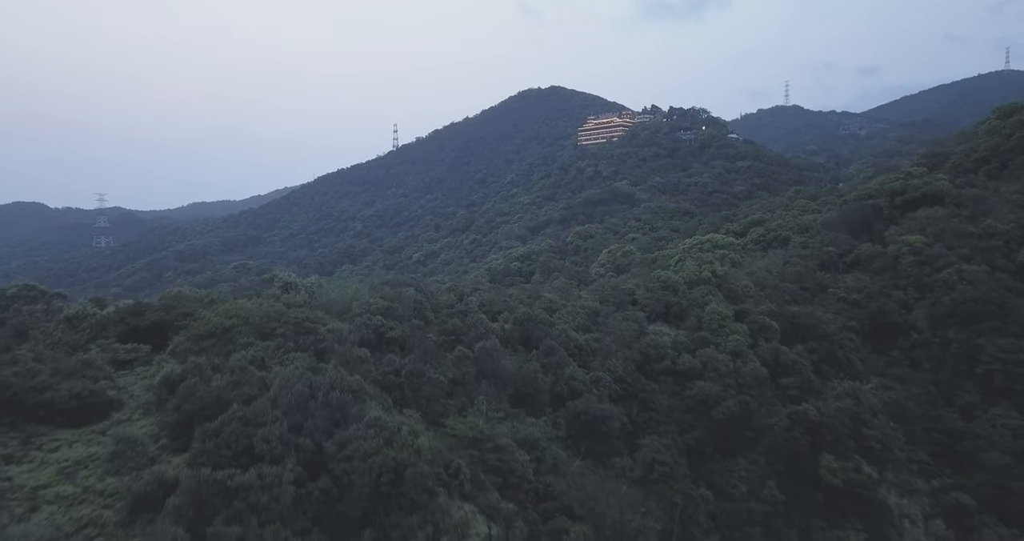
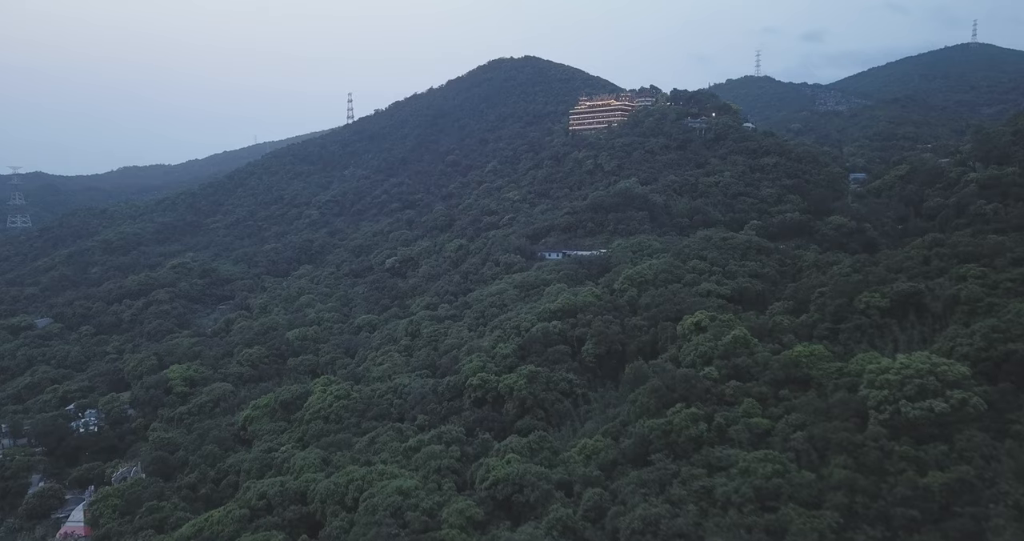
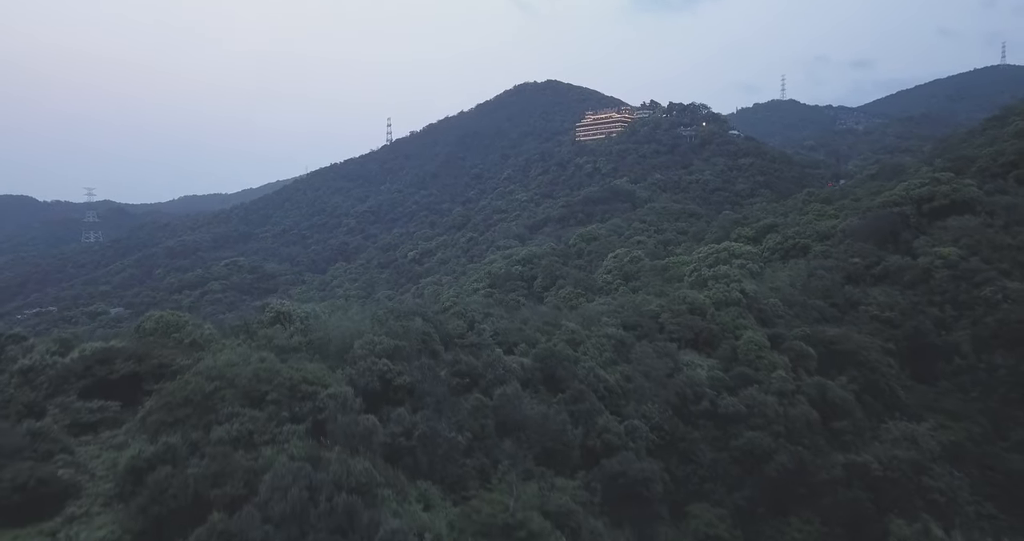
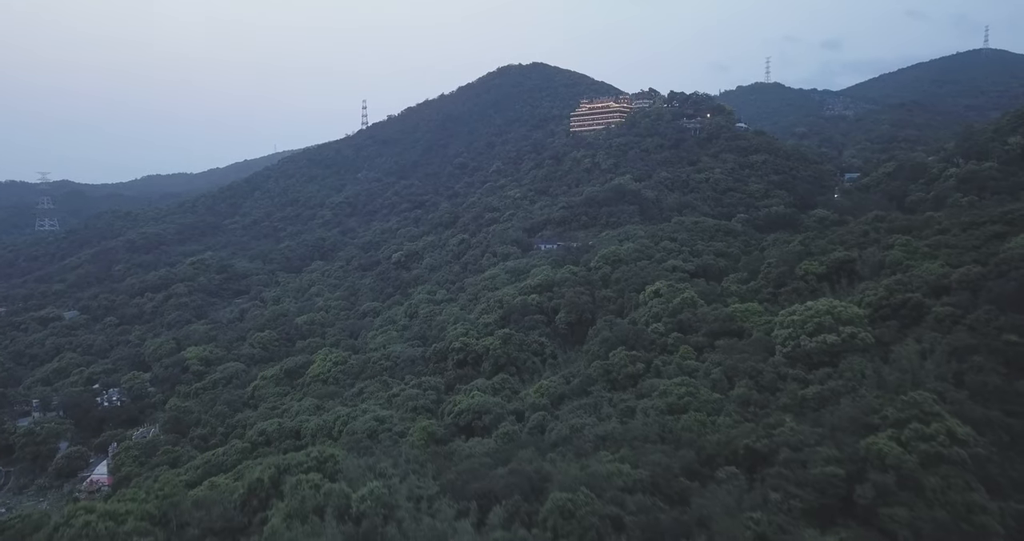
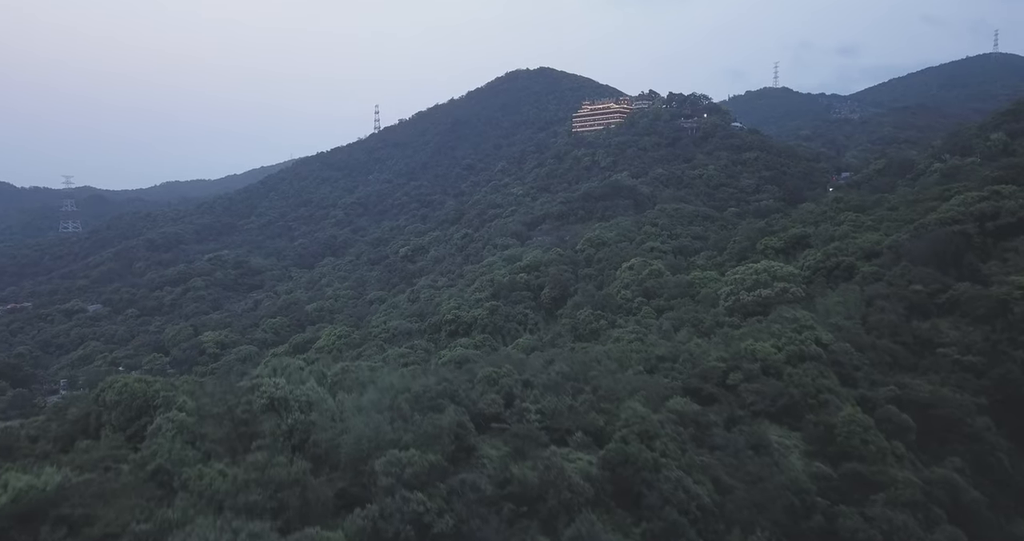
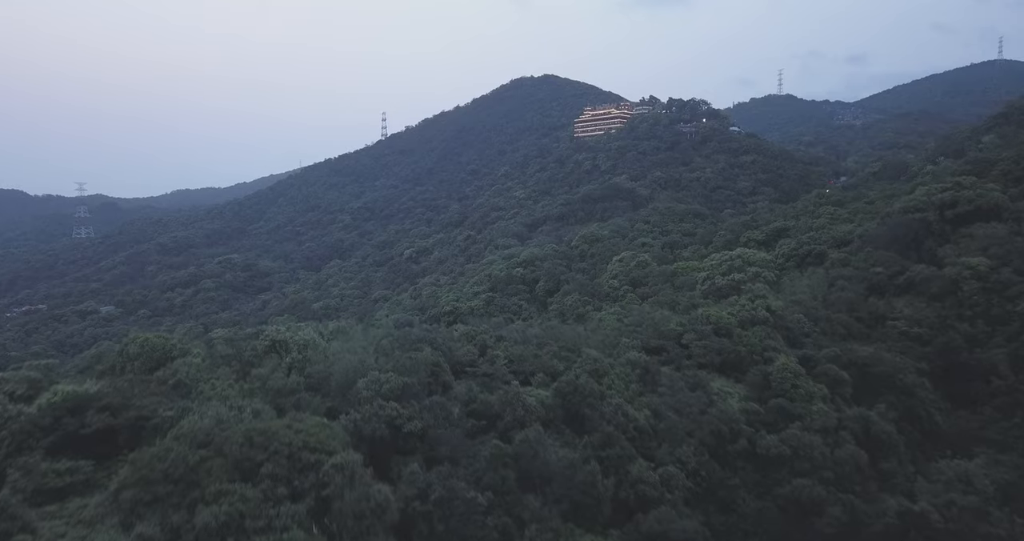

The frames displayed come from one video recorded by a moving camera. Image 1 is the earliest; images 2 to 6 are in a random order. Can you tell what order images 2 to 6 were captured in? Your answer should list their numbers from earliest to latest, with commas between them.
3, 6, 5, 4, 2
